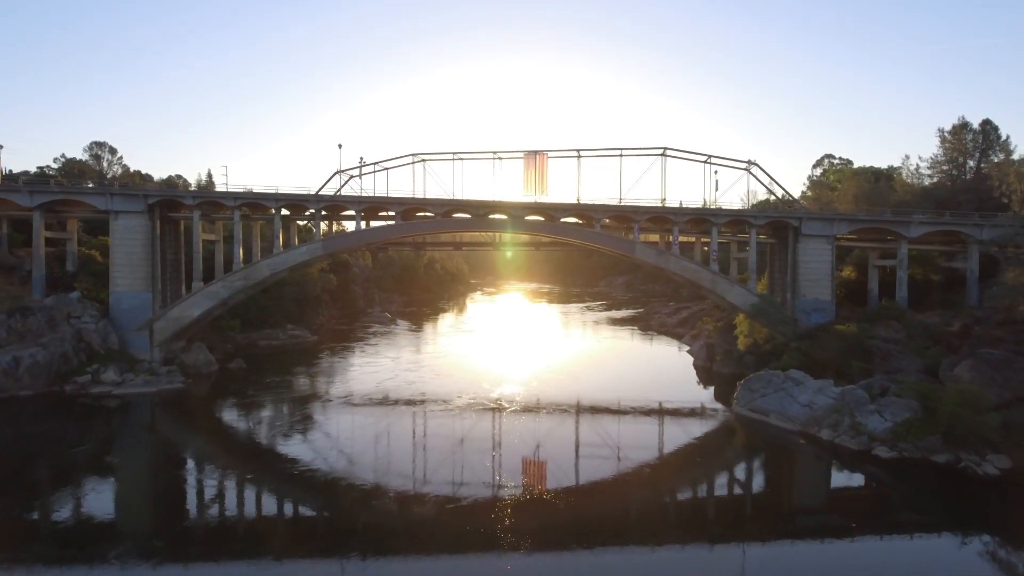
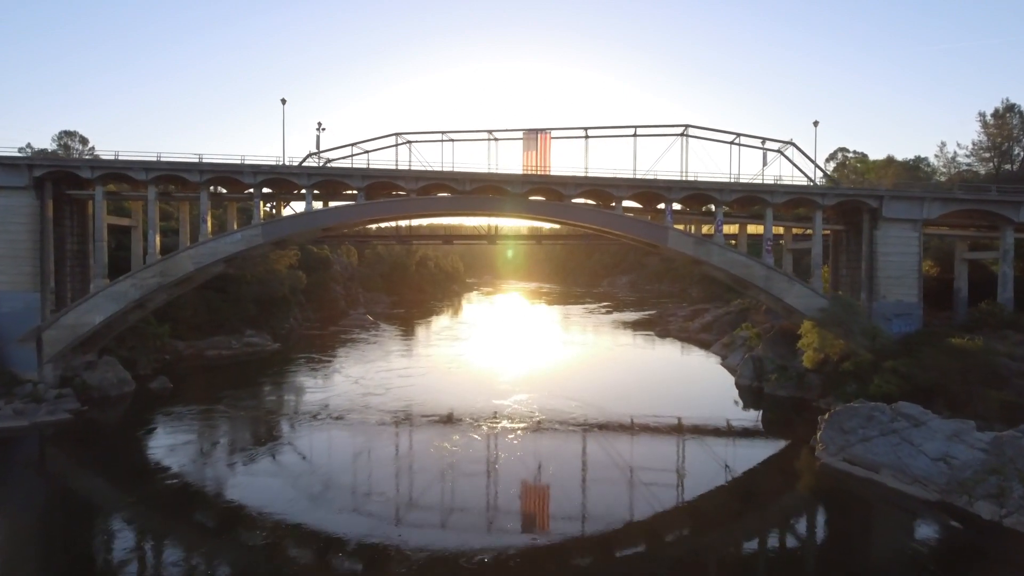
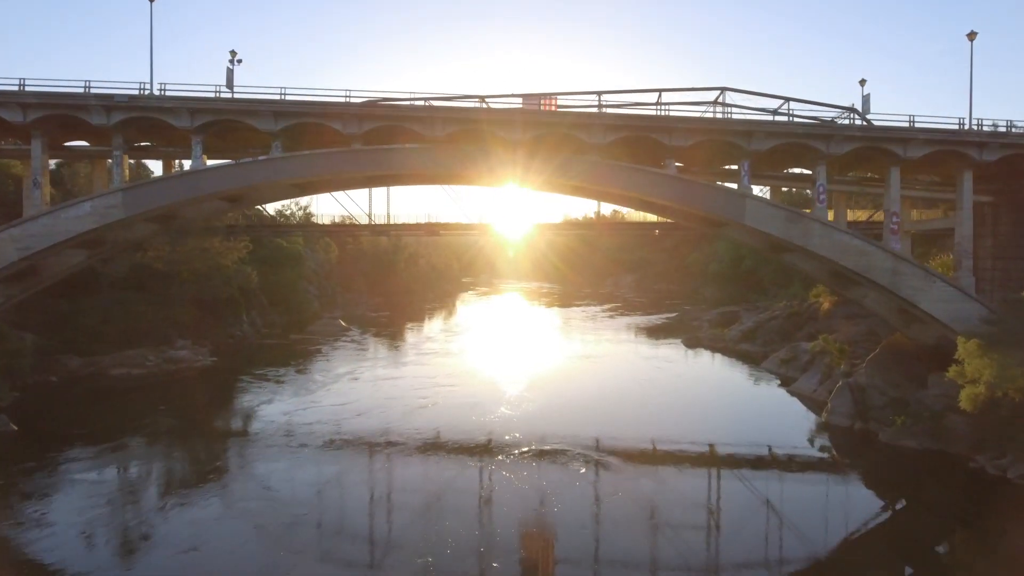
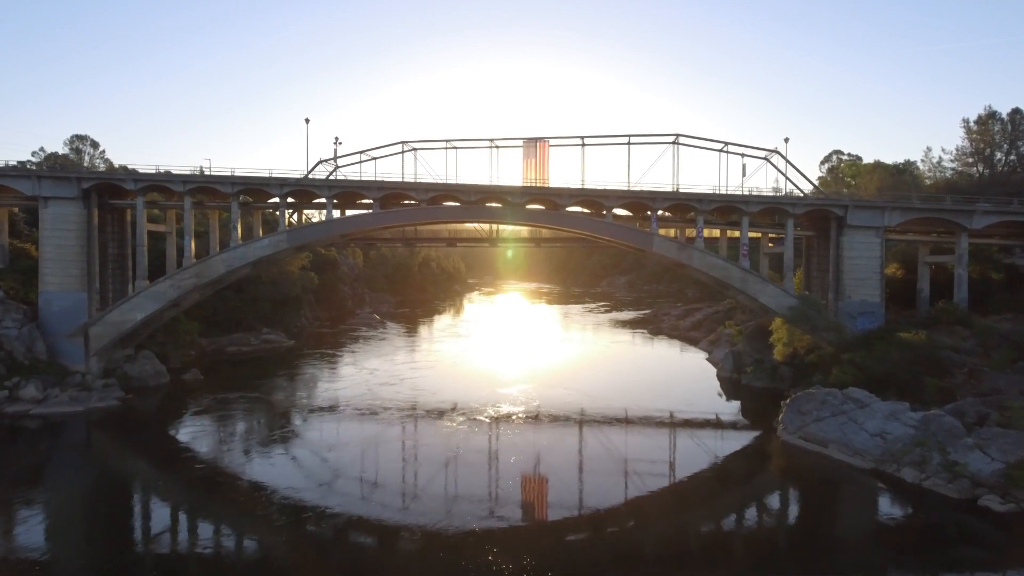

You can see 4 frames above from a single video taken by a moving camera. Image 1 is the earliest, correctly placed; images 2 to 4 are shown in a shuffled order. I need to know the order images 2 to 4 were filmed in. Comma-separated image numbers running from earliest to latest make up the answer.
4, 2, 3
